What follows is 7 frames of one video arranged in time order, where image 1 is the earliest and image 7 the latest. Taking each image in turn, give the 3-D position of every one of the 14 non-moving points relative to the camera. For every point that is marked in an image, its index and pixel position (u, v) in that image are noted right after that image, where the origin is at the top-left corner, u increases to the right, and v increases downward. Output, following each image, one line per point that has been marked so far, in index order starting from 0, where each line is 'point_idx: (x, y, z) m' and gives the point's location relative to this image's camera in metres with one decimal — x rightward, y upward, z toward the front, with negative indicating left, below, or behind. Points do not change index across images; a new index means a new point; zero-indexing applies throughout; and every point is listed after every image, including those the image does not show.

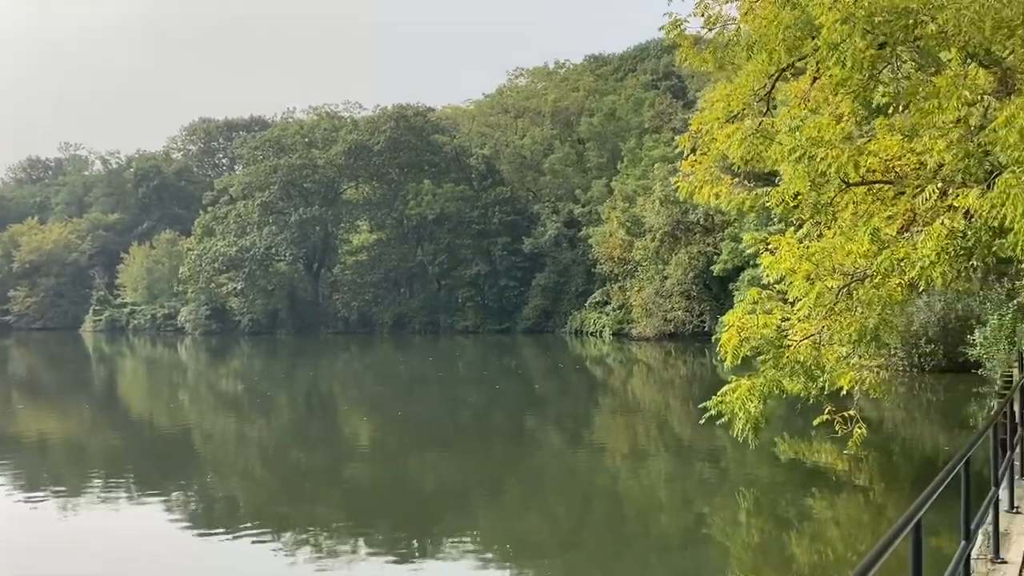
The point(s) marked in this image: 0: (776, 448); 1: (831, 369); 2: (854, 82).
0: (+4.4, -2.5, +14.0) m
1: (+2.7, -0.7, +7.6) m
2: (+2.9, +1.8, +7.5) m
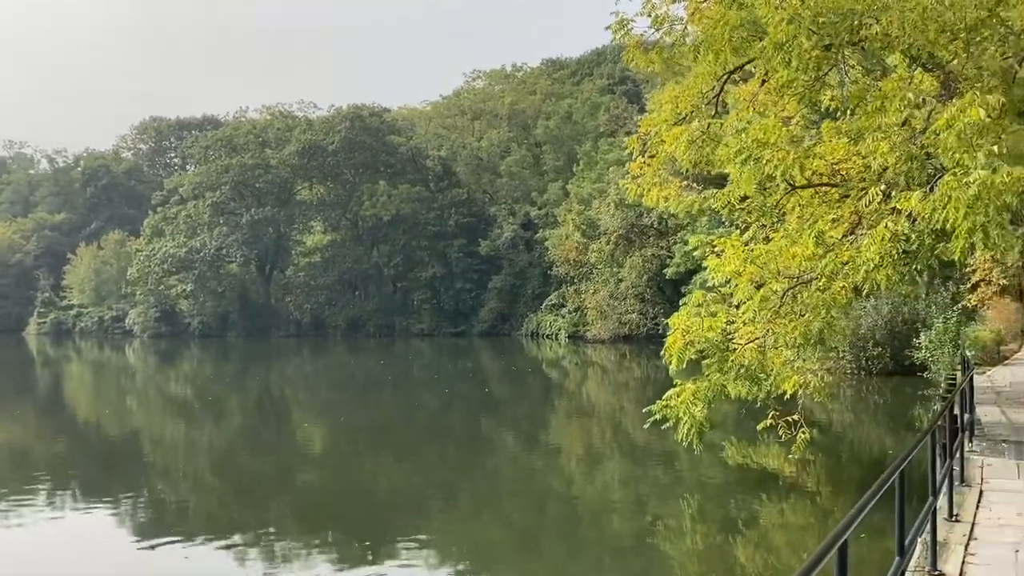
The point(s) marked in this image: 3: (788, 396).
0: (+3.6, -2.6, +14.0) m
1: (+2.3, -0.7, +7.5) m
2: (+2.4, +1.7, +7.4) m
3: (+2.3, -0.9, +7.3) m
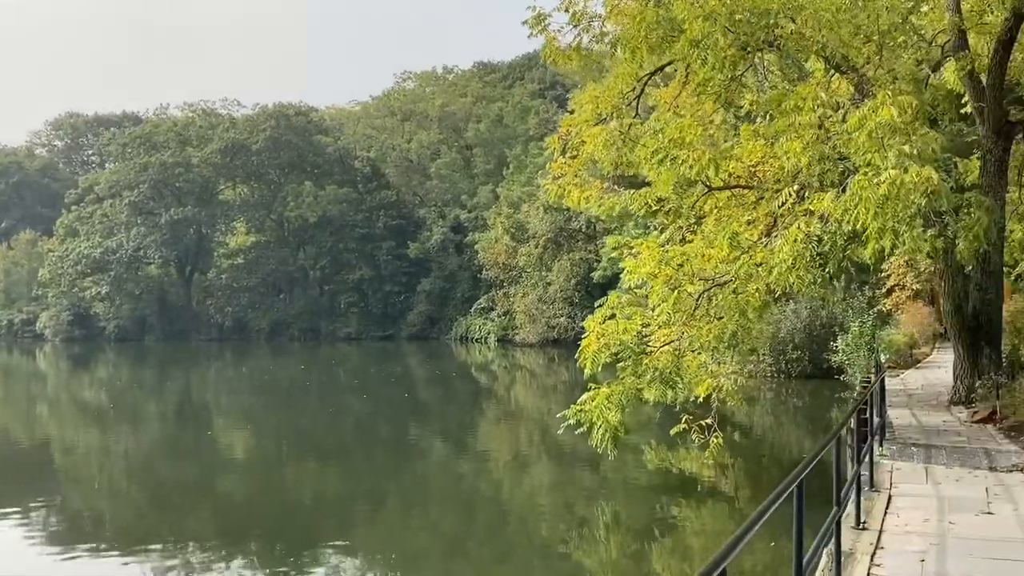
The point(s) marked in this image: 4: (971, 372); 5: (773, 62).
0: (+2.3, -2.6, +14.0) m
1: (+1.5, -0.8, +7.4) m
2: (+1.7, +1.7, +7.3) m
3: (+1.6, -0.9, +7.2) m
4: (+4.6, -0.8, +8.7) m
5: (+2.3, +2.0, +7.6) m
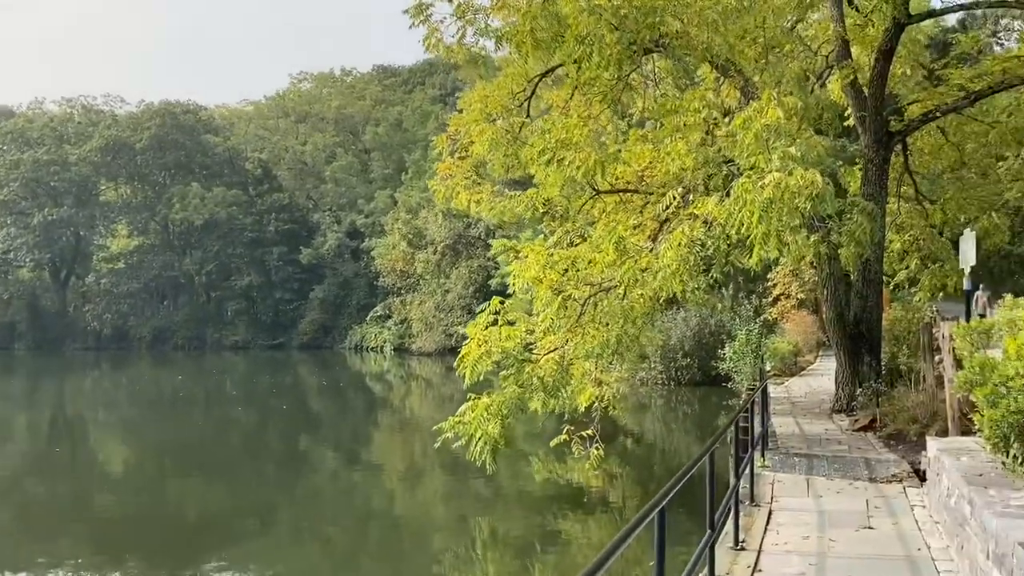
0: (+0.6, -2.7, +13.7) m
1: (+0.5, -0.8, +7.1) m
2: (+0.7, +1.7, +7.1) m
3: (+0.6, -1.0, +6.9) m
4: (+3.4, -0.9, +8.8) m
5: (+1.3, +1.9, +7.5) m
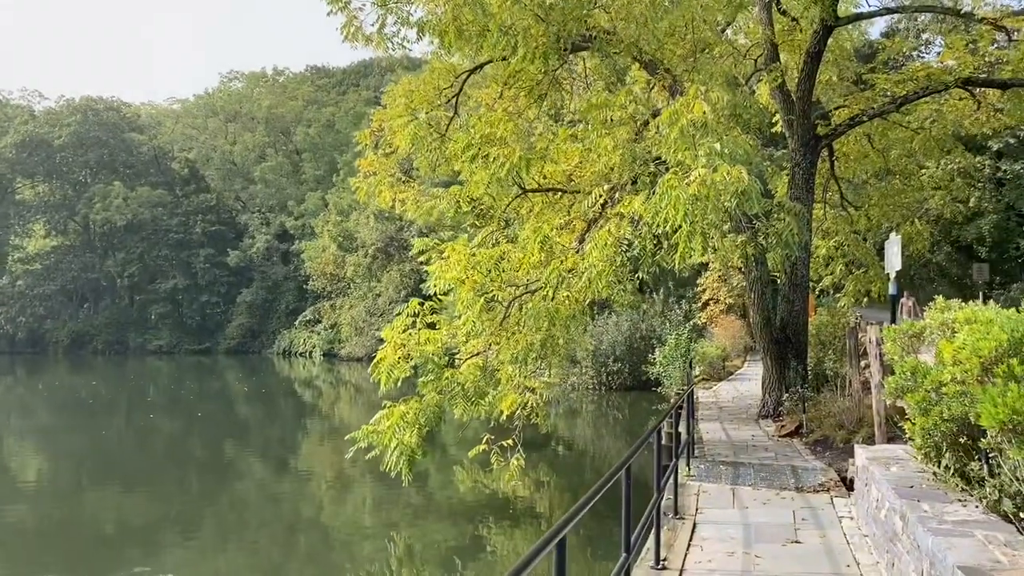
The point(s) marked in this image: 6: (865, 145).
0: (-0.6, -2.8, +13.4) m
1: (-0.1, -0.8, +6.8) m
2: (+0.1, +1.7, +6.9) m
3: (0.0, -1.0, +6.6) m
4: (+2.7, -1.0, +8.7) m
5: (+0.6, +1.9, +7.2) m
6: (+4.2, +1.7, +10.5) m
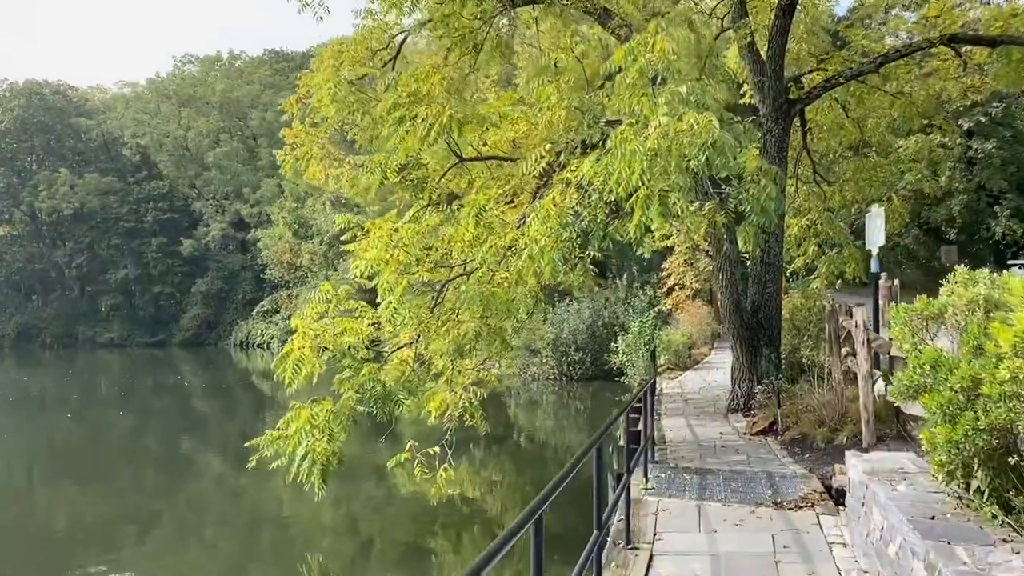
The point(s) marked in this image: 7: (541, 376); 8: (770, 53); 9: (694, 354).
0: (-1.2, -2.6, +12.5) m
1: (-0.6, -0.7, +5.9) m
2: (-0.3, +1.8, +6.0) m
3: (-0.5, -0.9, +5.8) m
4: (+2.2, -0.8, +7.9) m
5: (+0.2, +2.0, +6.4) m
6: (+3.6, +1.9, +9.8) m
7: (+0.6, -1.8, +17.6) m
8: (+2.3, +2.1, +7.7) m
9: (+3.1, -1.2, +15.0) m
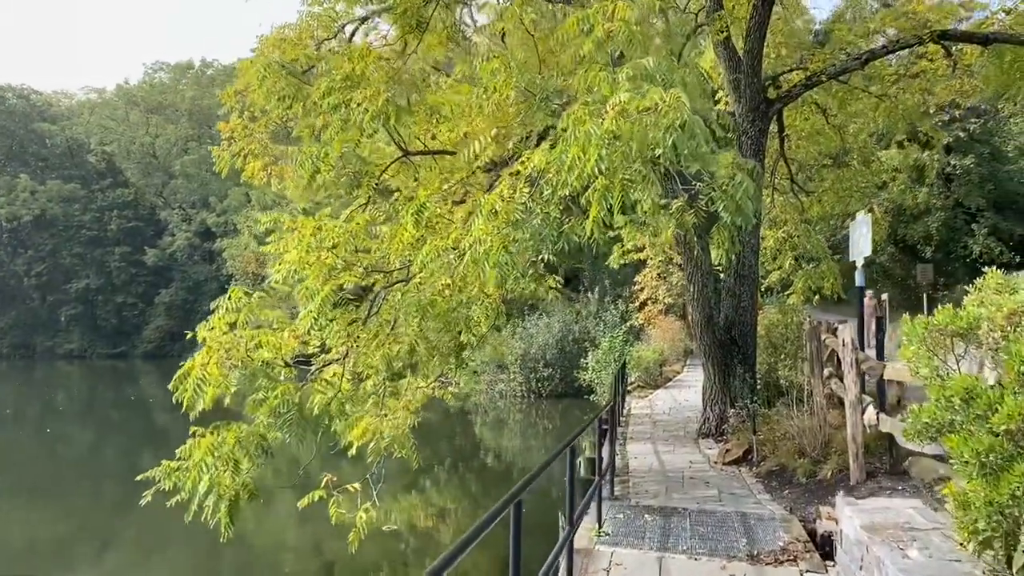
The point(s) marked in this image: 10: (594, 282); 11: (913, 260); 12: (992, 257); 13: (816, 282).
0: (-1.8, -2.7, +11.8) m
1: (-0.9, -0.7, +5.3) m
2: (-0.6, +1.7, +5.3) m
3: (-0.8, -0.9, +5.1) m
4: (+1.8, -0.9, +7.3) m
5: (-0.2, +2.0, +5.7) m
6: (+3.2, +1.8, +9.2) m
7: (-0.1, -2.0, +16.9) m
8: (+1.9, +2.0, +7.2) m
9: (+2.5, -1.4, +14.4) m
10: (+1.8, +0.1, +19.6) m
11: (+9.0, +0.6, +19.6) m
12: (+9.7, +0.6, +17.7) m
13: (+3.3, +0.1, +9.5) m
